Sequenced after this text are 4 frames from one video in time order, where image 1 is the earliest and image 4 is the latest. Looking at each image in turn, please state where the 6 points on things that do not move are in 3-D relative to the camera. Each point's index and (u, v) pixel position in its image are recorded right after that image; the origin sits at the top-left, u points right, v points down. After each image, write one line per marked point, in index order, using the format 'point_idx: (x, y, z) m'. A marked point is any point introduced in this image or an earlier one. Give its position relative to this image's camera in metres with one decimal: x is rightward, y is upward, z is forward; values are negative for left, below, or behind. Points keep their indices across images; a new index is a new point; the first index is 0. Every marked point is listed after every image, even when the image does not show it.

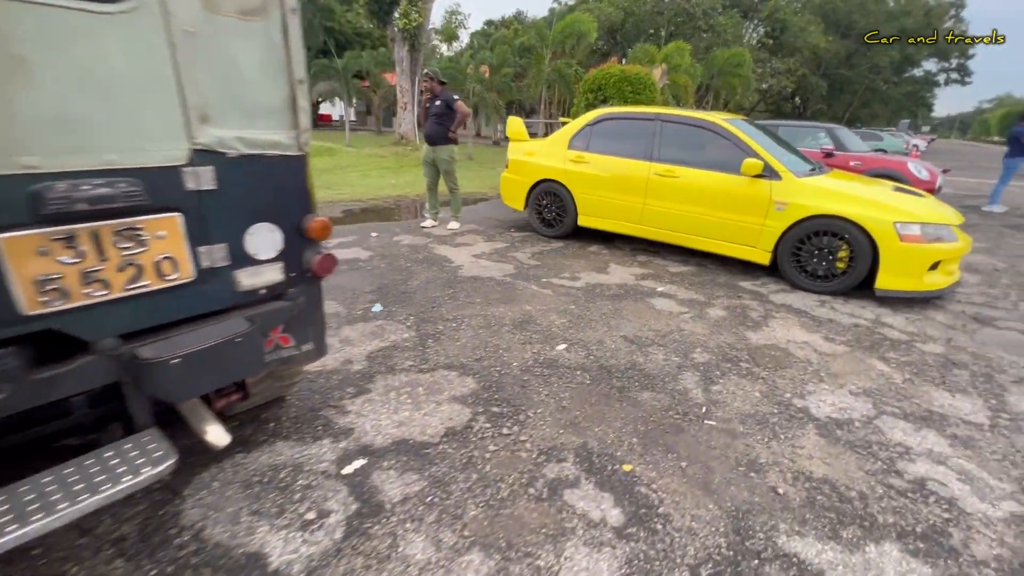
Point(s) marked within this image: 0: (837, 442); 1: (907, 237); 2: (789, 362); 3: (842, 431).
0: (+1.9, -0.9, +2.7) m
1: (+3.9, +0.5, +4.6) m
2: (+2.1, -0.6, +3.6) m
3: (+2.0, -0.9, +2.8) m
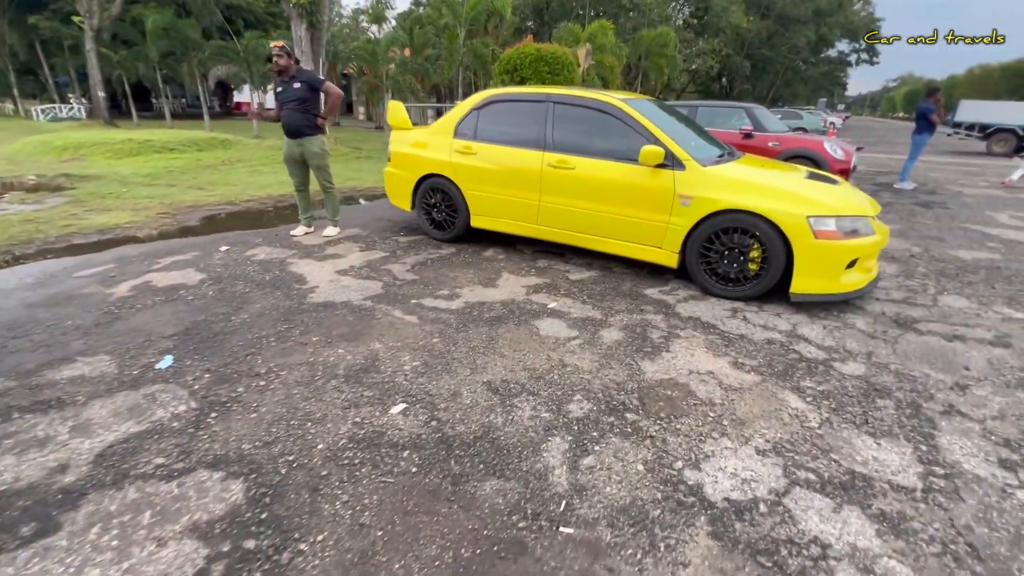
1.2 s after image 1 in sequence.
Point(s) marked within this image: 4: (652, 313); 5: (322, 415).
0: (+0.9, -1.1, +2.0) m
1: (+2.6, +0.5, +4.0) m
2: (+1.1, -0.7, +2.9) m
3: (+1.0, -1.0, +2.1) m
4: (+1.2, -0.2, +4.2) m
5: (-1.1, -0.7, +2.7) m
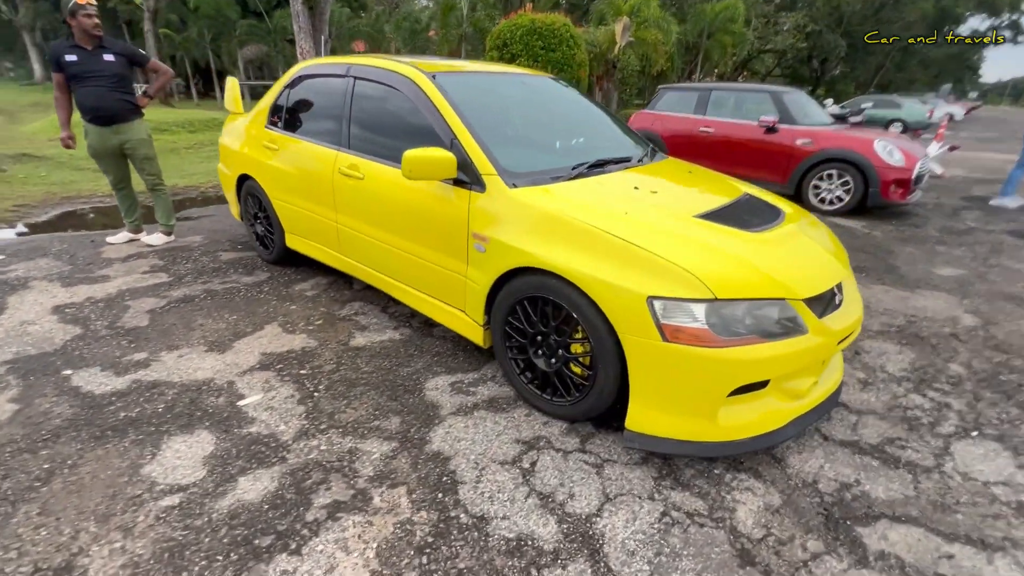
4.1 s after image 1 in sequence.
0: (-1.4, -1.7, +0.4) m
1: (+0.7, -0.2, +2.1) m
2: (-1.1, -1.3, +1.2) m
3: (-1.3, -1.6, +0.5) m
4: (-0.7, -0.8, +2.5) m
5: (-3.2, -1.2, +1.4) m
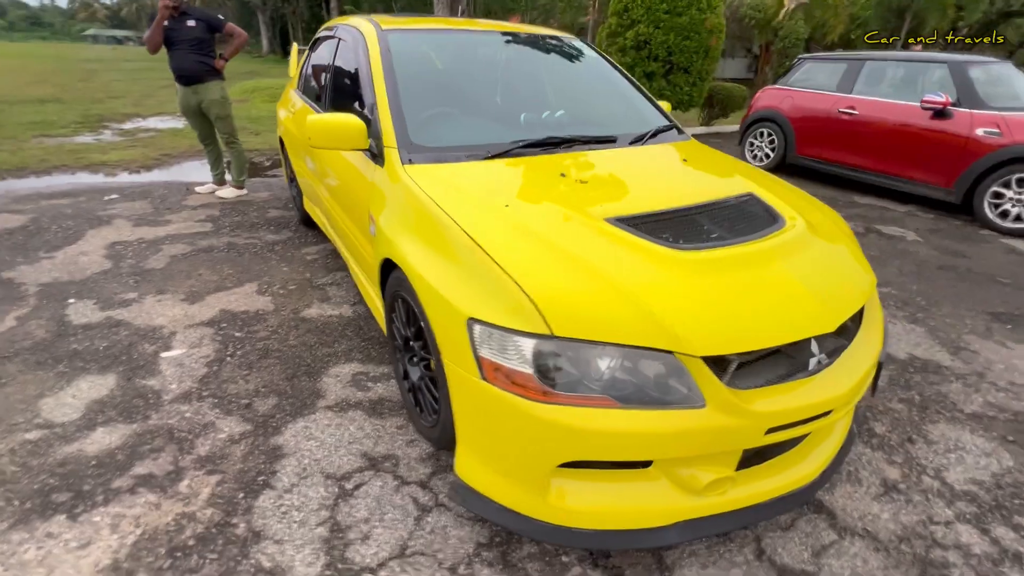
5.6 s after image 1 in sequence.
0: (-2.7, -1.5, +0.6) m
1: (0.0, -0.3, +1.6) m
2: (-2.1, -1.1, +1.3) m
3: (-2.6, -1.4, +0.7) m
4: (-1.3, -0.6, +2.4) m
5: (-4.1, -0.7, +2.1) m
